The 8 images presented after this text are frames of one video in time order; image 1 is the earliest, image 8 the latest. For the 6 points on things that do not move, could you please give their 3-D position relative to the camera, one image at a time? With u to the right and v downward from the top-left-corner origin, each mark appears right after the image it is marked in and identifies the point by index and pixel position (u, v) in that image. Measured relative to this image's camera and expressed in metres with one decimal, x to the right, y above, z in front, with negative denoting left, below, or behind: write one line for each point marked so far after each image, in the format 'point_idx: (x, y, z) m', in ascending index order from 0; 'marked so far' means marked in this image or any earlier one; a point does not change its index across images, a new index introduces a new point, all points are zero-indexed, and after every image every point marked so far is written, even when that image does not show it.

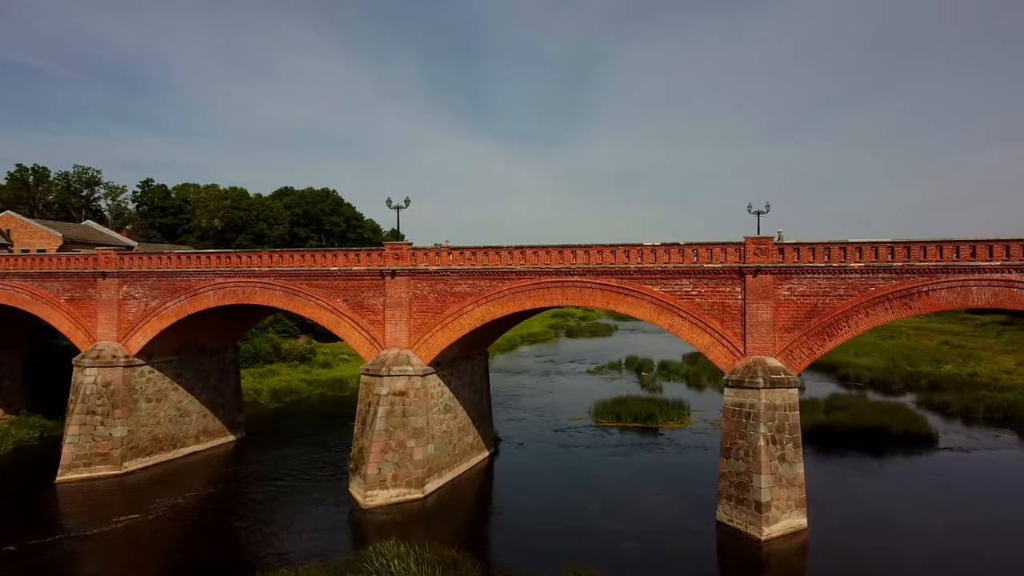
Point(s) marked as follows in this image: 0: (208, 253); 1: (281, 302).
0: (-11.0, +1.3, +19.7) m
1: (-8.0, -0.5, +18.9) m
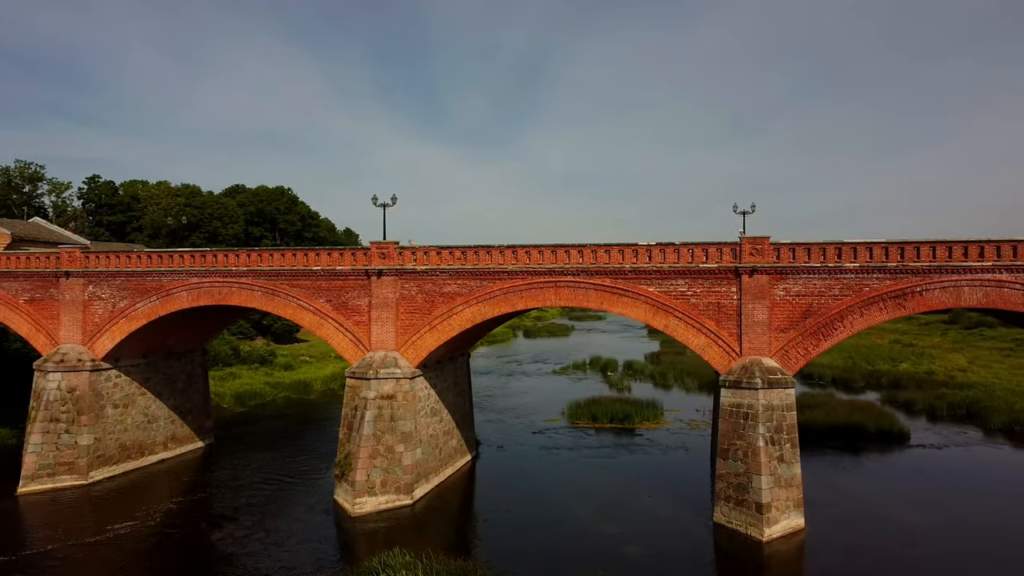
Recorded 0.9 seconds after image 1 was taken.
0: (-11.4, +1.3, +18.7) m
1: (-8.3, -0.5, +18.1) m
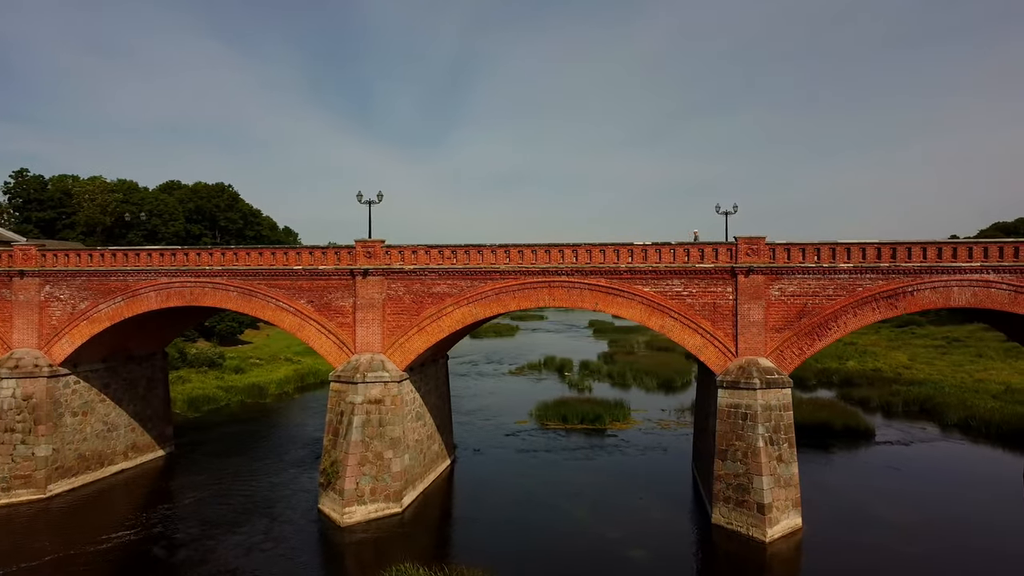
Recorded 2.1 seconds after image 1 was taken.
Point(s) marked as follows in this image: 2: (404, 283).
0: (-11.7, +1.3, +17.6) m
1: (-8.7, -0.5, +17.1) m
2: (-3.2, +0.2, +16.1) m
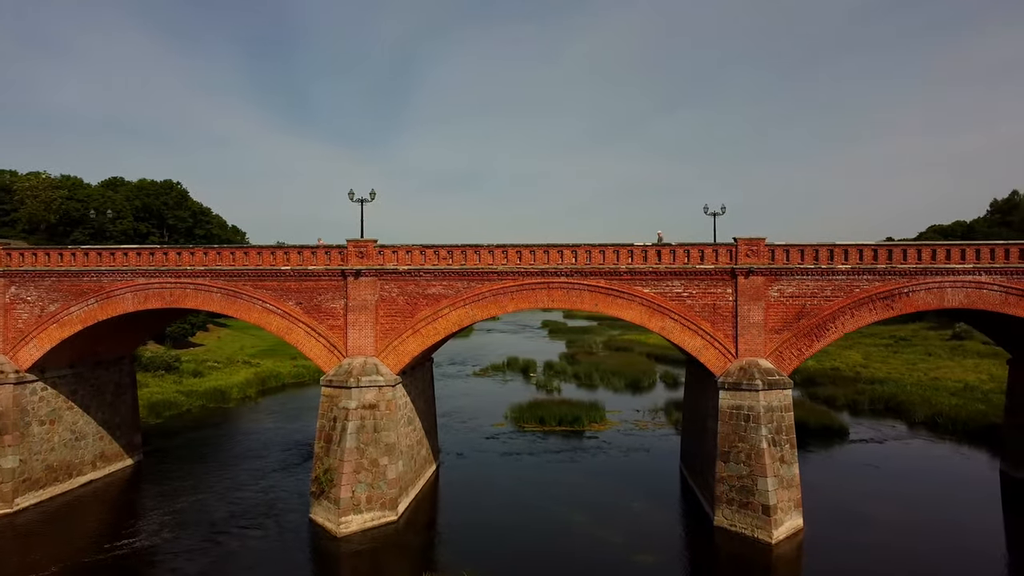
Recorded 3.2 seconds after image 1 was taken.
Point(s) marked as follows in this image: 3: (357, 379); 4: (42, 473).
0: (-11.9, +1.2, +16.7) m
1: (-8.8, -0.5, +16.4) m
2: (-3.3, +0.1, +15.6) m
3: (-4.2, -2.5, +14.8) m
4: (-15.3, -6.1, +17.7) m
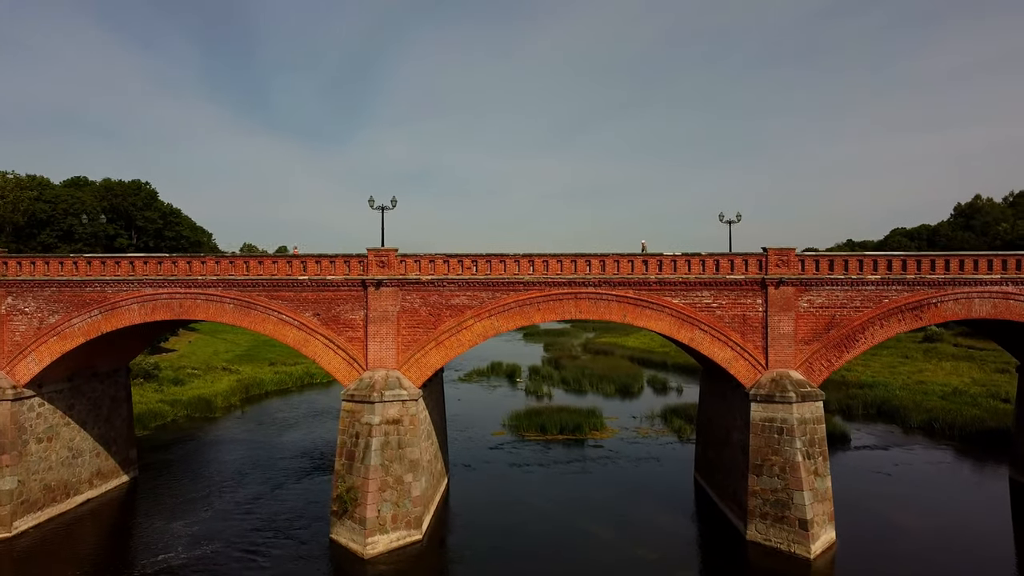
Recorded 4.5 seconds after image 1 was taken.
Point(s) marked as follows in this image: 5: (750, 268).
0: (-11.2, +0.9, +16.0) m
1: (-8.1, -0.8, +15.7) m
2: (-2.6, -0.2, +15.2) m
3: (-3.5, -2.8, +14.3) m
4: (-14.6, -6.4, +16.8) m
5: (+6.4, +0.6, +14.7) m
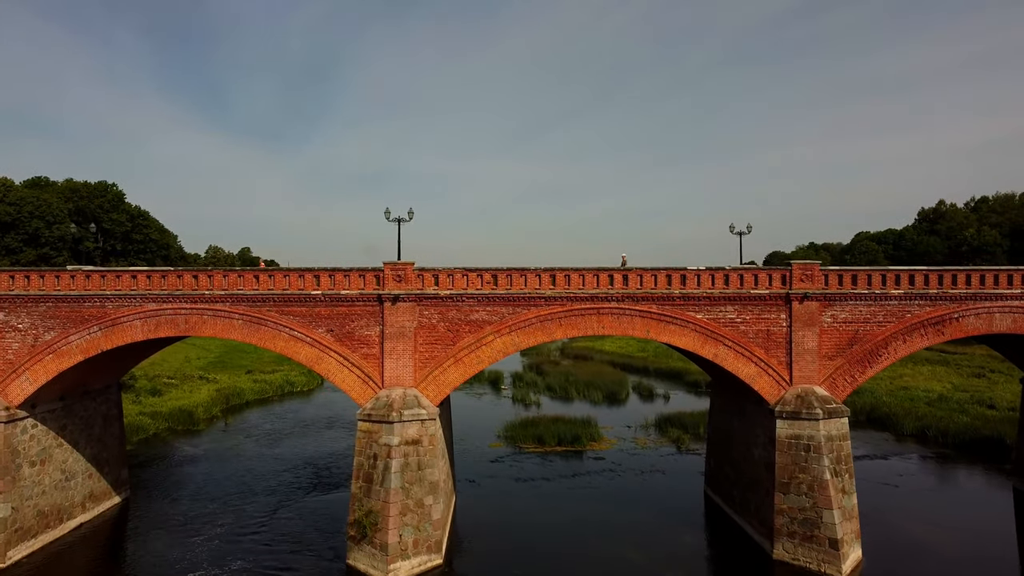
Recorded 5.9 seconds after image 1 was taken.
0: (-10.6, +0.5, +15.3) m
1: (-7.5, -1.2, +15.1) m
2: (-2.0, -0.6, +14.8) m
3: (-2.9, -3.2, +13.8) m
4: (-14.1, -6.8, +15.9) m
5: (+7.0, +0.2, +14.6) m
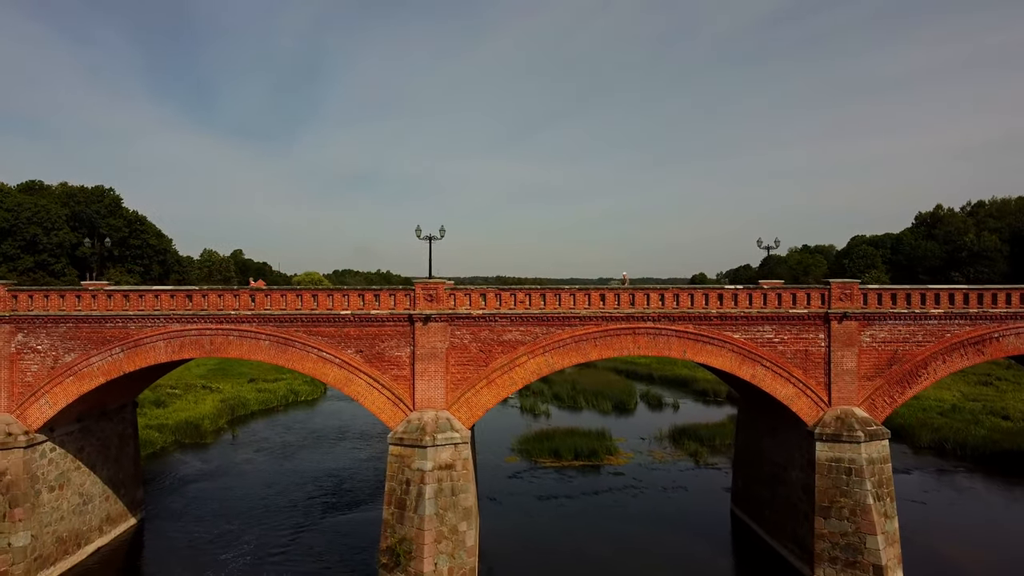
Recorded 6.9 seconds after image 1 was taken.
0: (-9.8, -0.1, +15.0) m
1: (-6.7, -1.8, +14.8) m
2: (-1.1, -1.1, +14.5) m
3: (-2.0, -3.7, +13.5) m
4: (-13.2, -7.4, +15.5) m
5: (+7.9, -0.4, +14.4) m
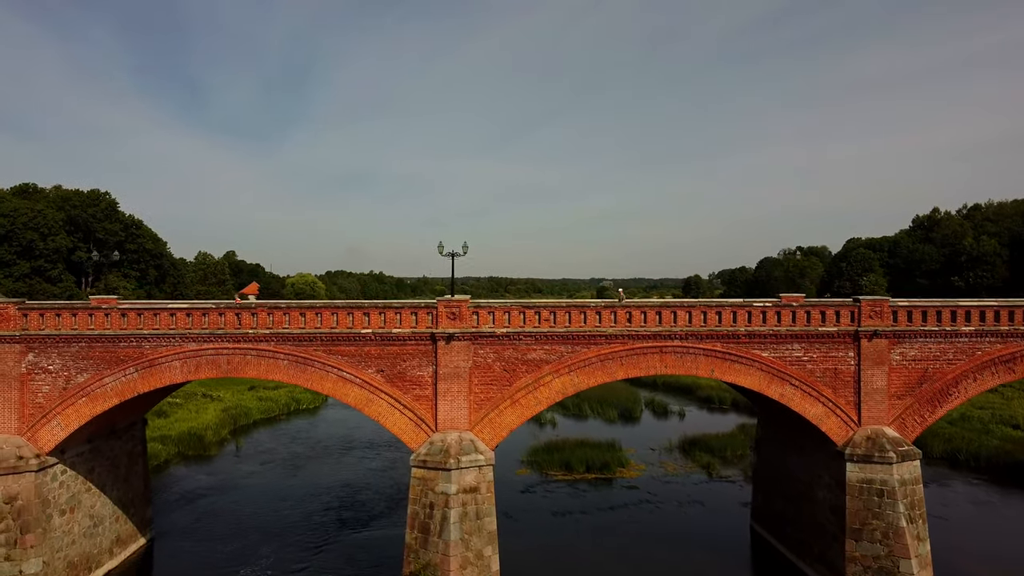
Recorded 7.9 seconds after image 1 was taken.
0: (-9.2, -0.6, +14.7) m
1: (-6.0, -2.3, +14.5) m
2: (-0.5, -1.6, +14.2) m
3: (-1.4, -4.2, +13.2) m
4: (-12.6, -7.9, +15.2) m
5: (+8.5, -0.8, +14.2) m
